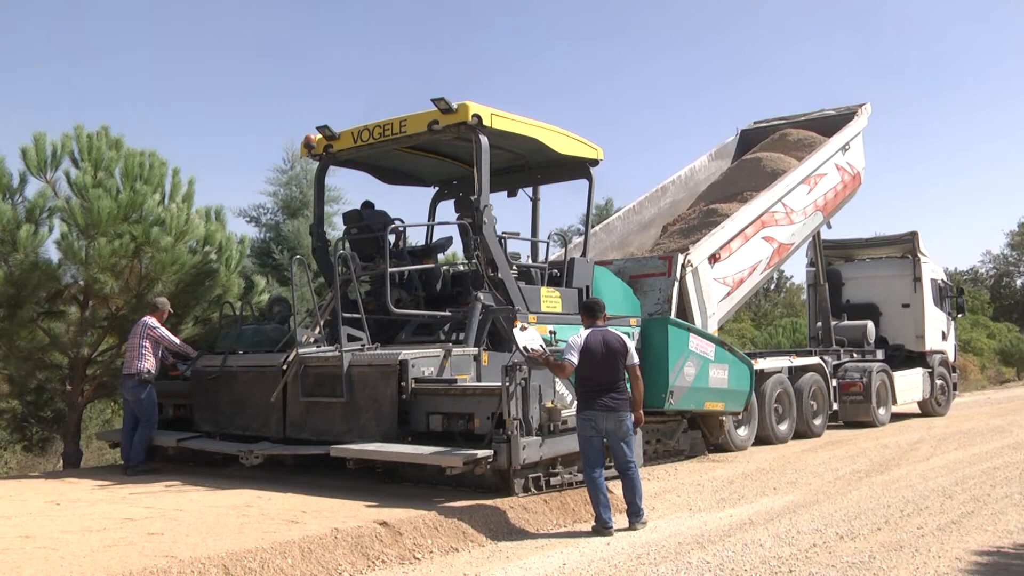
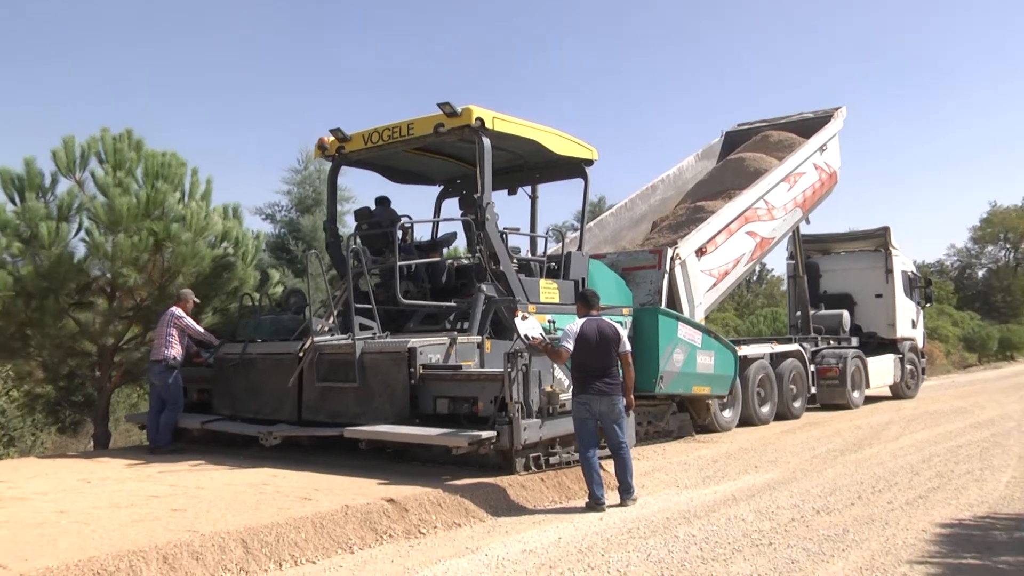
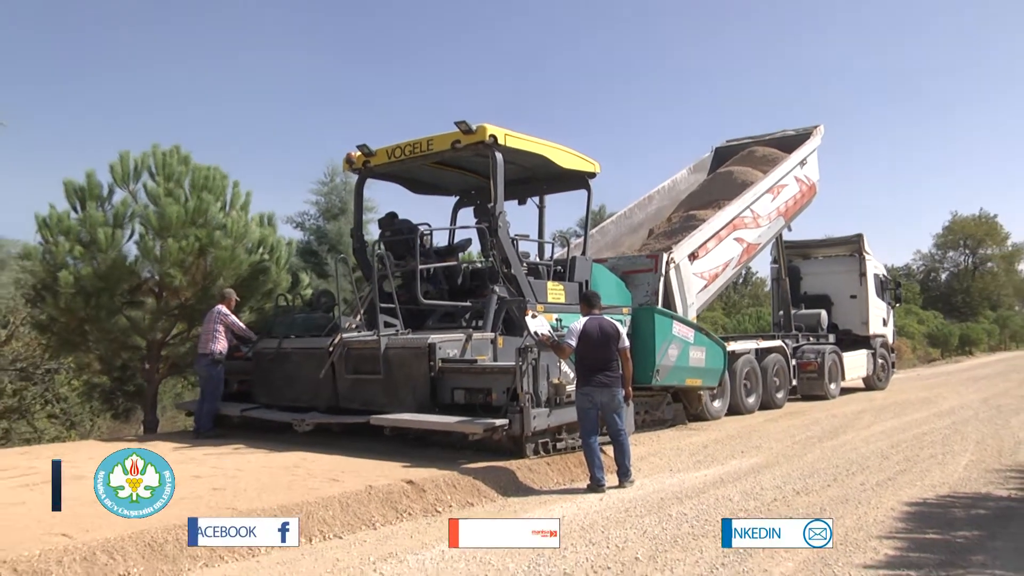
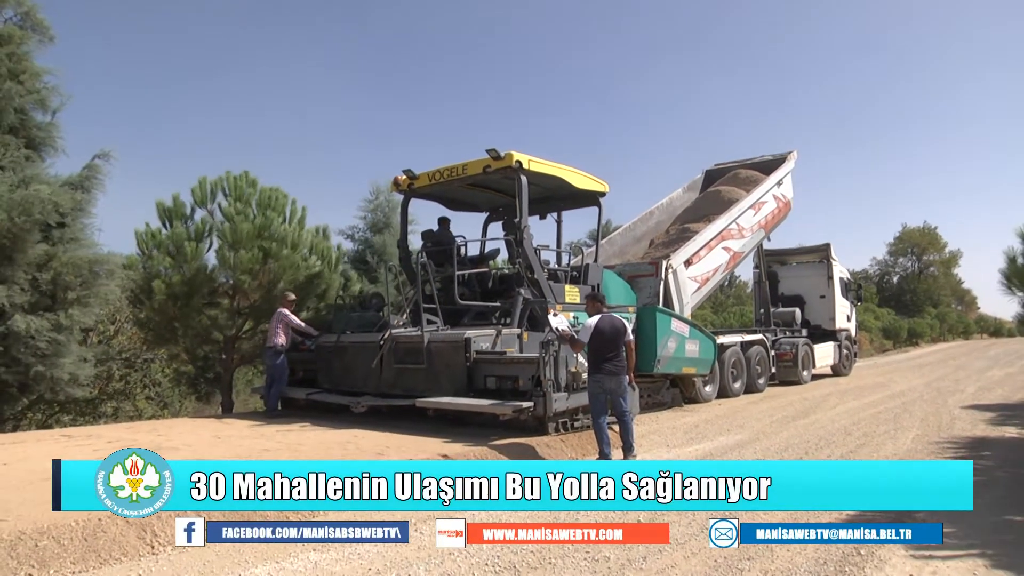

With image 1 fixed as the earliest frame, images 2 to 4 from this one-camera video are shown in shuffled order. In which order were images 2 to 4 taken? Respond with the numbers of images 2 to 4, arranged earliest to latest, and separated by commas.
2, 3, 4
